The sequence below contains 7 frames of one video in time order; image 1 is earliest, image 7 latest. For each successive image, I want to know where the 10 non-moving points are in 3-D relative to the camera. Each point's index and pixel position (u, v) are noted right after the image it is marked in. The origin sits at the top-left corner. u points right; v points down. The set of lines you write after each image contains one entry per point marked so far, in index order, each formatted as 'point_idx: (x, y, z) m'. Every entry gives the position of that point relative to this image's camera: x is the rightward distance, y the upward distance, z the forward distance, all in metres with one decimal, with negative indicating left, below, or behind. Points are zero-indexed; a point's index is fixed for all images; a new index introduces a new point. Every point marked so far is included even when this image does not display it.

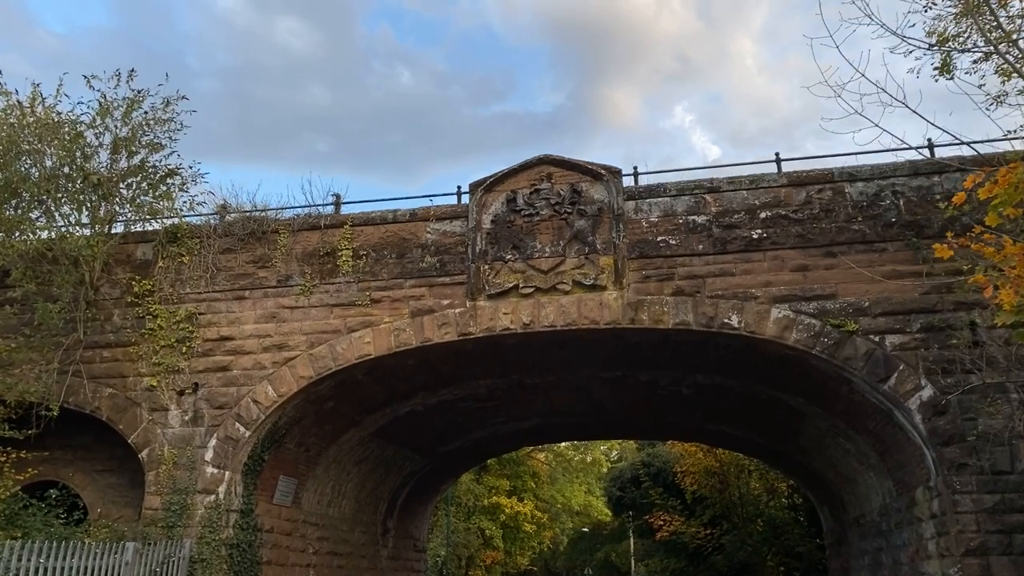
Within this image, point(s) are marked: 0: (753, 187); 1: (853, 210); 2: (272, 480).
0: (+2.7, +1.1, +9.2) m
1: (+3.6, +0.8, +8.9) m
2: (-3.0, -2.4, +10.3) m
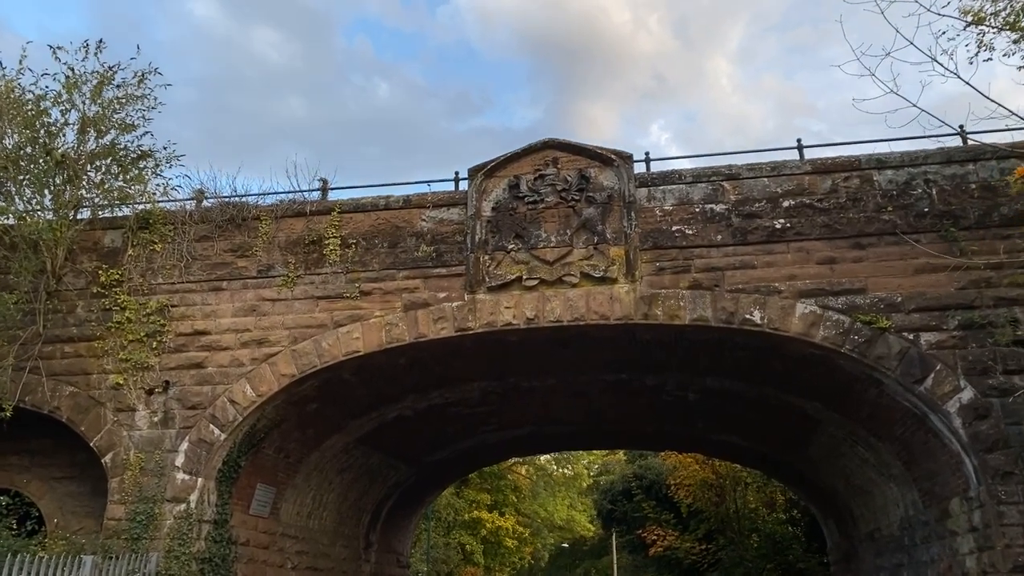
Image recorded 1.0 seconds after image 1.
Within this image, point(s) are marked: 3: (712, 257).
0: (+2.7, +1.2, +8.6) m
1: (+3.7, +0.9, +8.3) m
2: (-3.0, -2.3, +9.5) m
3: (+2.0, +0.3, +8.4) m
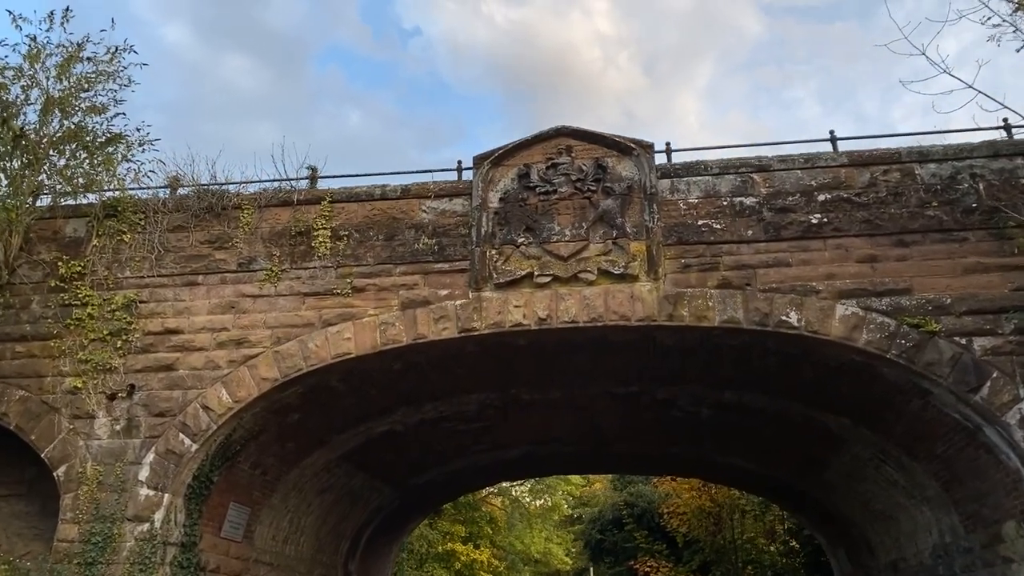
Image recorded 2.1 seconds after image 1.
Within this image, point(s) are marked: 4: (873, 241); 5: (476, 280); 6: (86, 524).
0: (+2.8, +1.2, +7.9) m
1: (+3.8, +0.9, +7.7) m
2: (-2.9, -2.2, +8.5) m
3: (+2.1, +0.3, +7.7) m
4: (+3.3, +0.4, +7.6) m
5: (-0.3, +0.1, +7.9) m
6: (-3.9, -2.1, +7.6) m
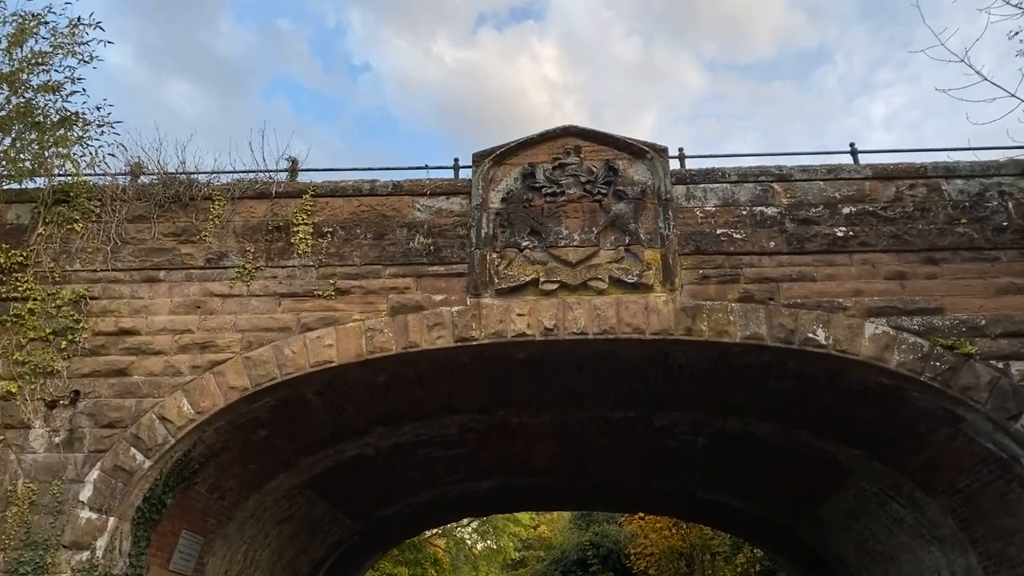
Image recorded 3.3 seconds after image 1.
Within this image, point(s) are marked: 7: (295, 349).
0: (+2.9, +1.0, +7.5) m
1: (+3.9, +0.7, +7.3) m
2: (-3.0, -2.2, +7.4) m
3: (+2.2, +0.2, +7.2) m
4: (+3.3, +0.3, +7.1) m
5: (-0.3, 0.0, +7.2) m
6: (-3.9, -2.0, +6.5) m
7: (-1.8, -0.5, +7.1) m
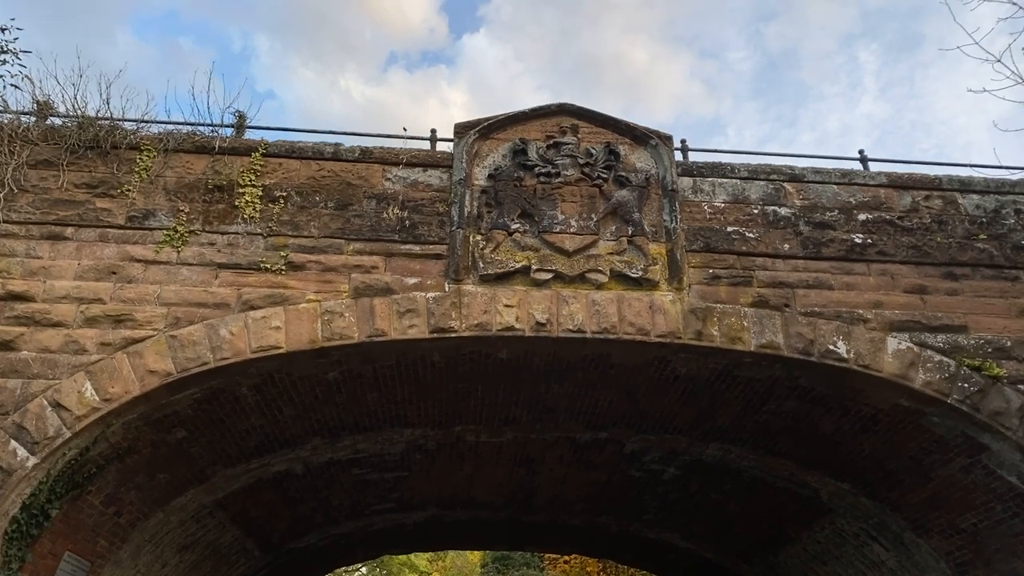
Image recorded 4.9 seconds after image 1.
0: (+2.7, +0.9, +6.9) m
1: (+3.7, +0.5, +6.8) m
2: (-3.3, -1.9, +5.9) m
3: (+2.1, +0.1, +6.4) m
4: (+3.2, +0.1, +6.6) m
5: (-0.4, +0.1, +6.2) m
6: (-4.0, -1.6, +4.9) m
7: (-1.9, -0.3, +5.8) m
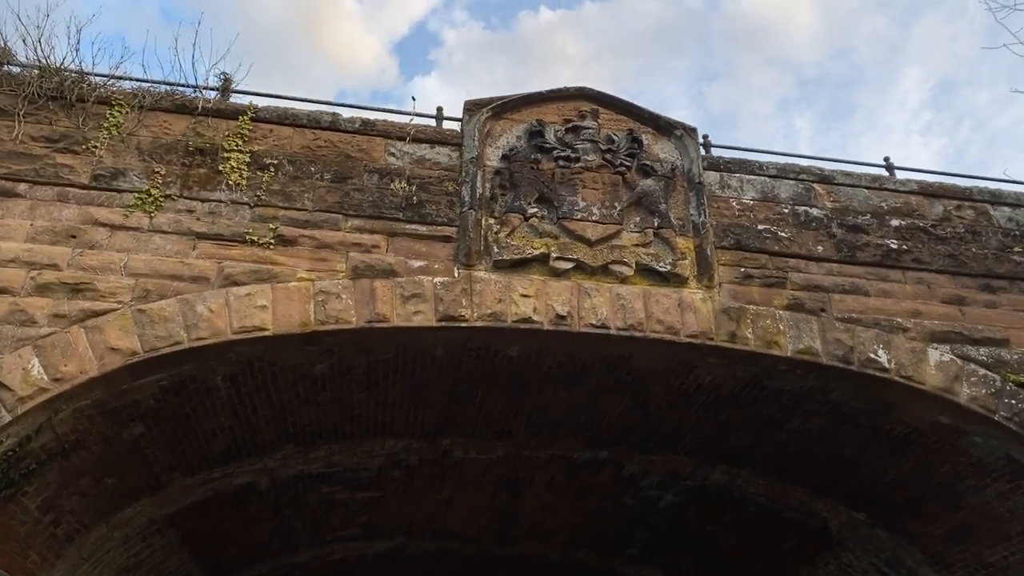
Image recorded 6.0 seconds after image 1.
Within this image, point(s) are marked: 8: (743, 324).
0: (+2.8, +0.8, +6.5) m
1: (+3.8, +0.4, +6.5) m
2: (-3.2, -1.7, +5.0) m
3: (+2.1, +0.1, +6.0) m
4: (+3.3, +0.1, +6.2) m
5: (-0.3, +0.2, +5.5) m
6: (-3.8, -1.3, +3.9) m
7: (-1.8, -0.1, +5.0) m
8: (+1.6, -0.2, +5.6) m
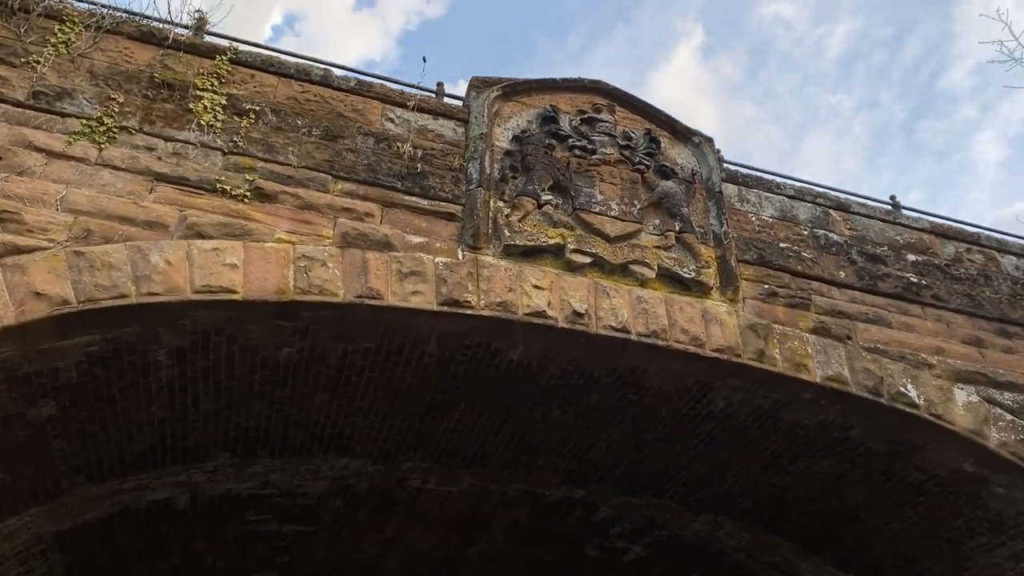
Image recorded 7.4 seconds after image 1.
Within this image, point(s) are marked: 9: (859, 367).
0: (+2.8, +0.5, +6.2) m
1: (+3.7, 0.0, +6.2) m
2: (-3.2, -1.3, +3.7) m
3: (+2.1, -0.1, +5.5) m
4: (+3.2, -0.2, +5.8) m
5: (-0.2, +0.3, +4.8) m
6: (-3.6, -0.8, +2.6) m
7: (-1.7, +0.1, +4.1) m
8: (+1.6, -0.3, +5.1) m
9: (+2.2, -0.5, +5.2) m
